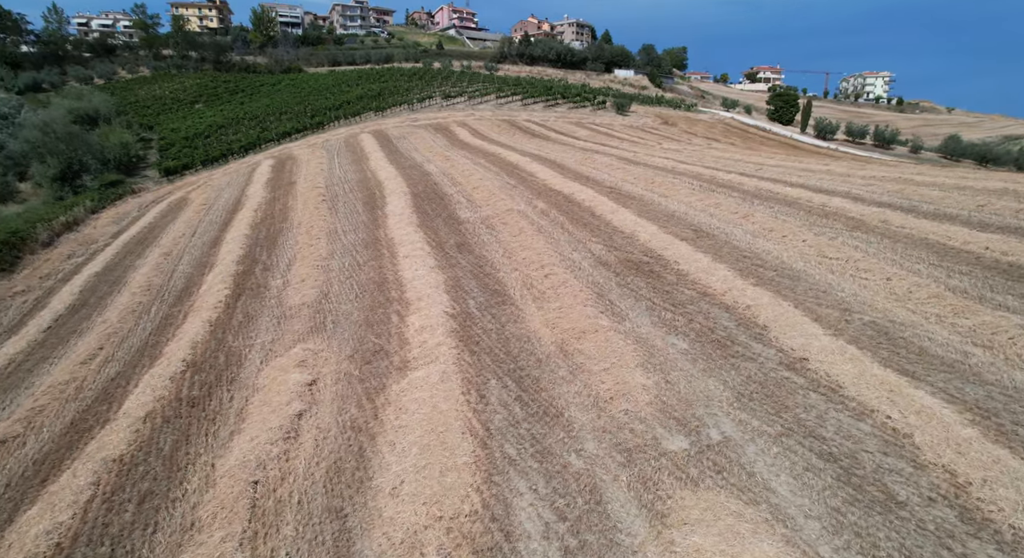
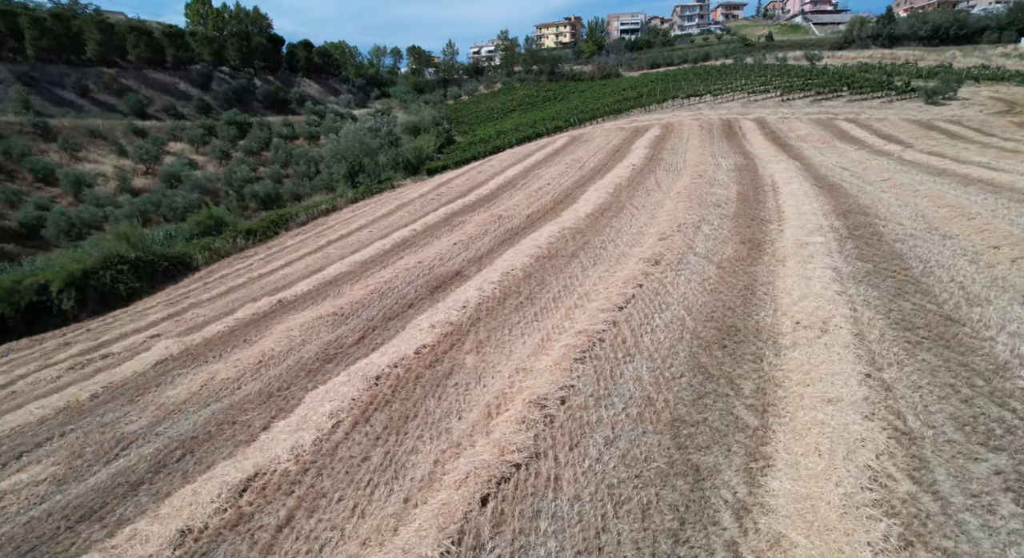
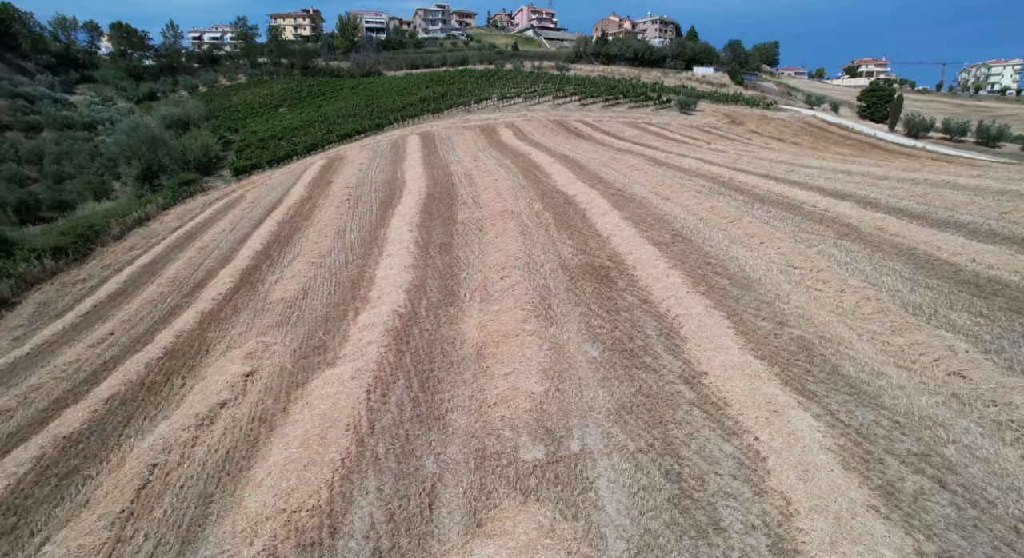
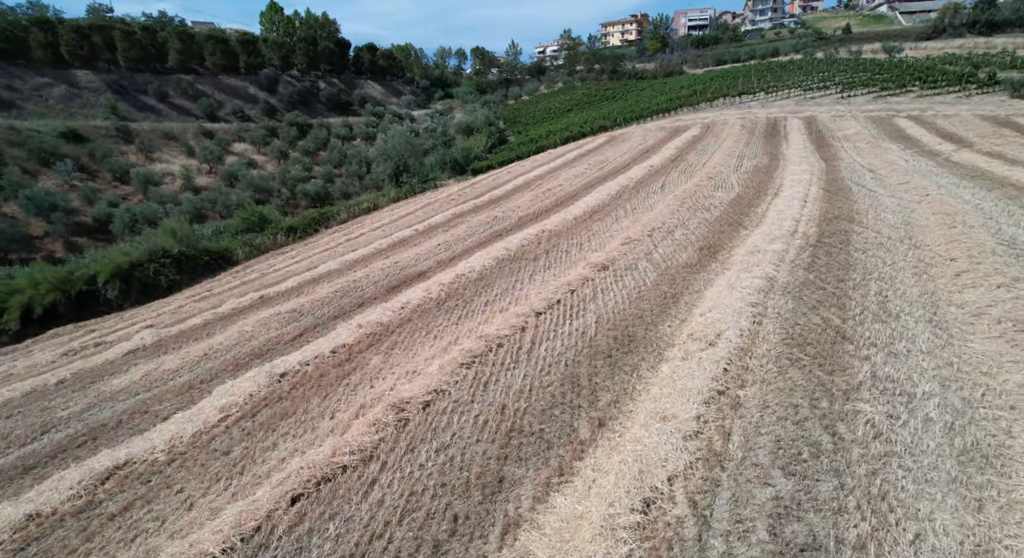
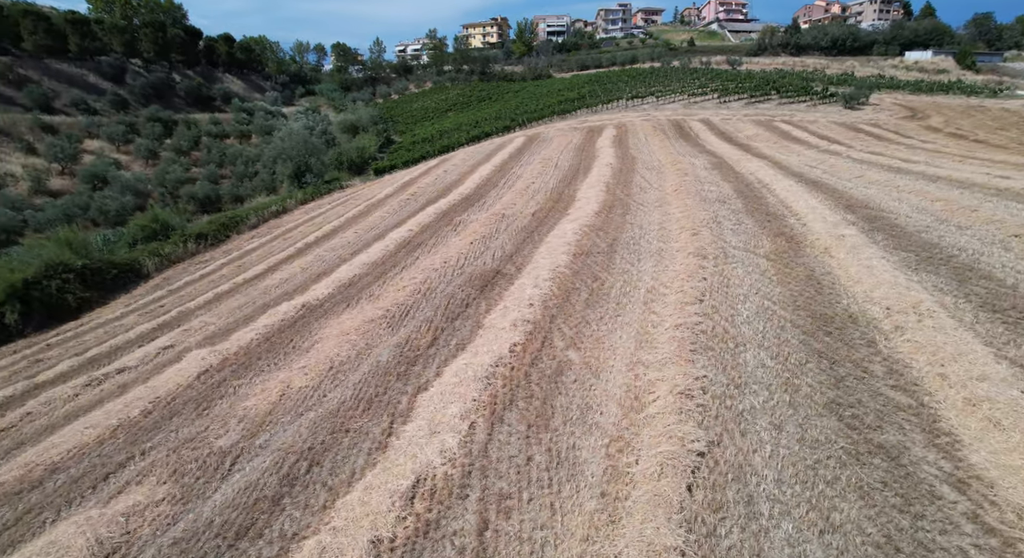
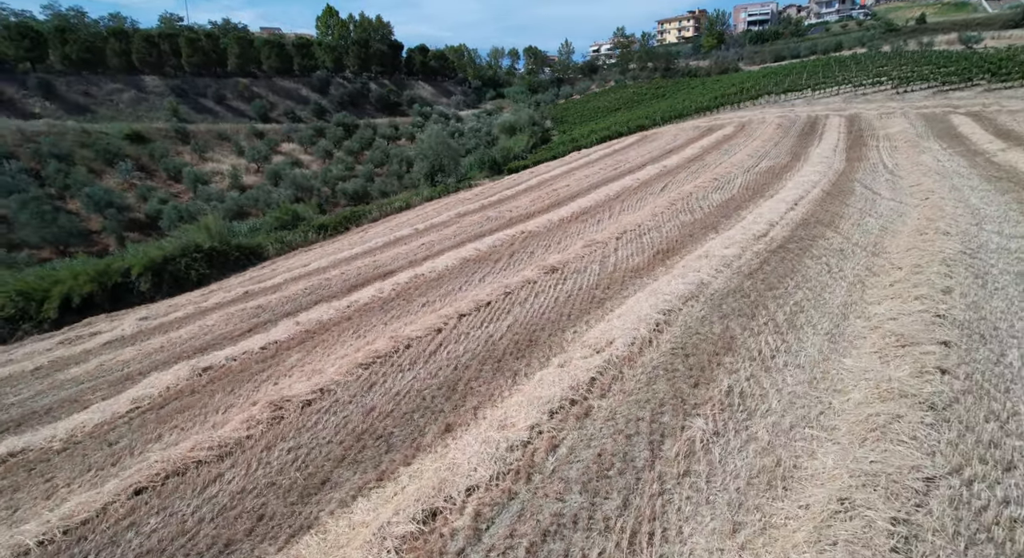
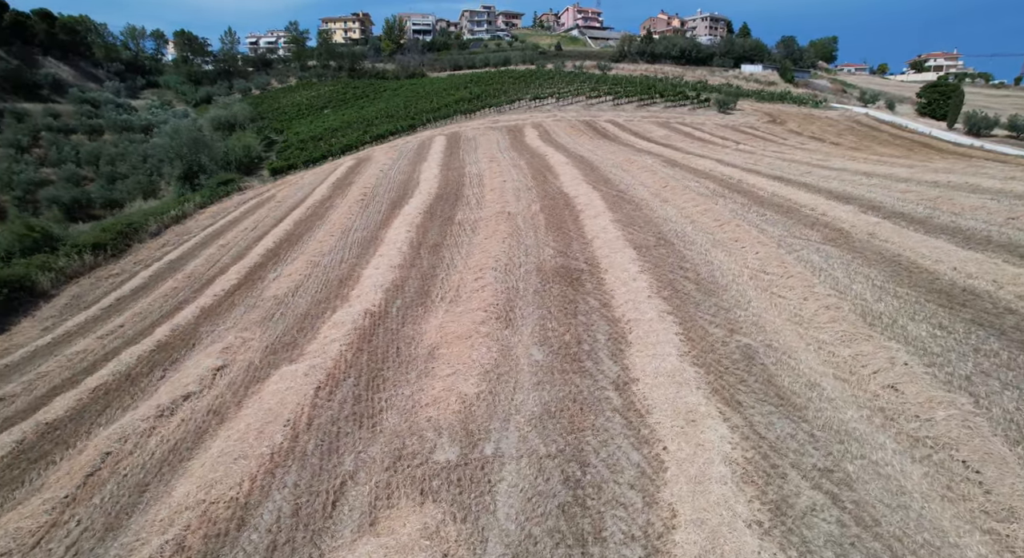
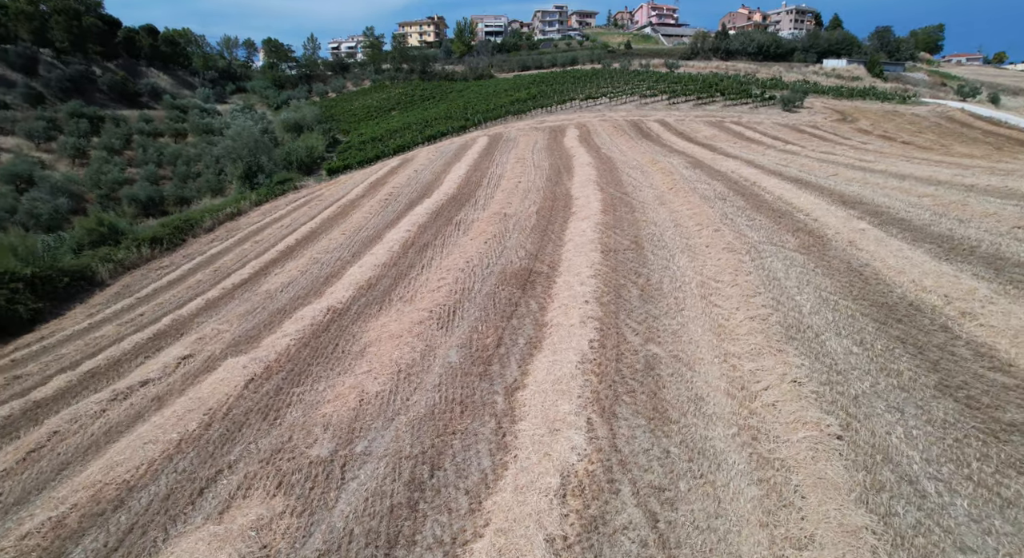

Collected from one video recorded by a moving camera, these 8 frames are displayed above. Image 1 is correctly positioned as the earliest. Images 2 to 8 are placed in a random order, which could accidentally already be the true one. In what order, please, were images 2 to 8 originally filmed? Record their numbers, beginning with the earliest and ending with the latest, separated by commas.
3, 7, 8, 5, 2, 4, 6
